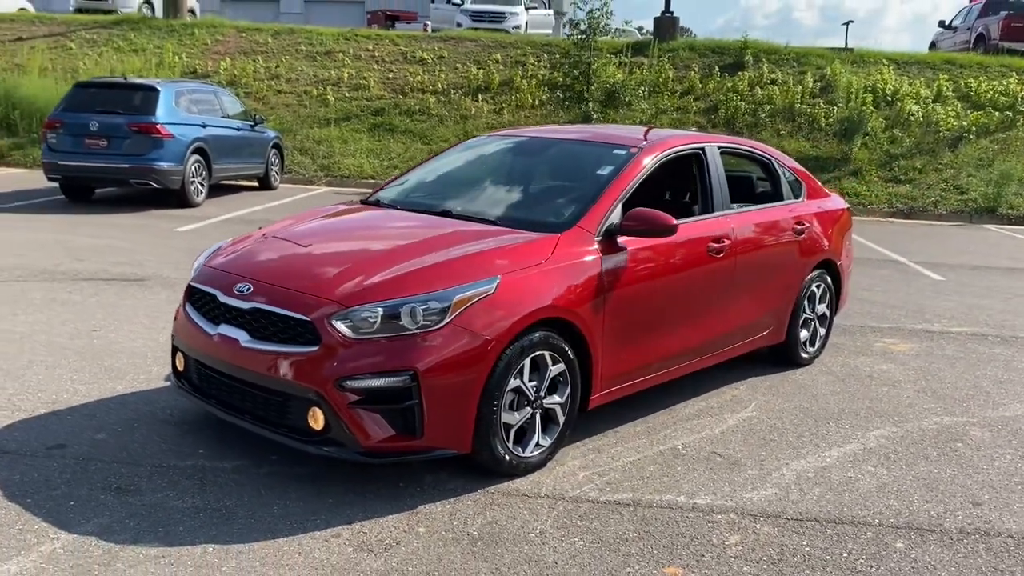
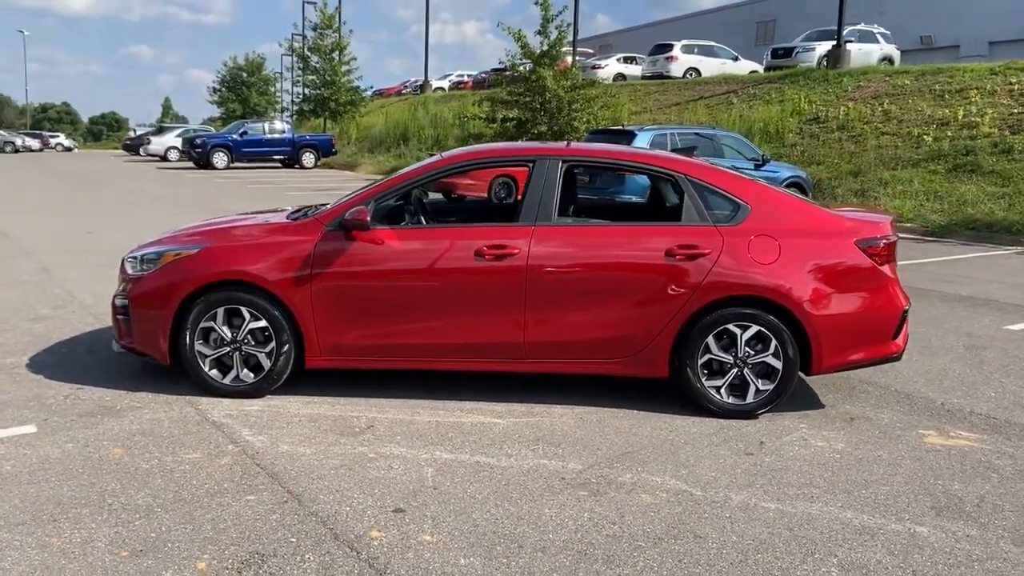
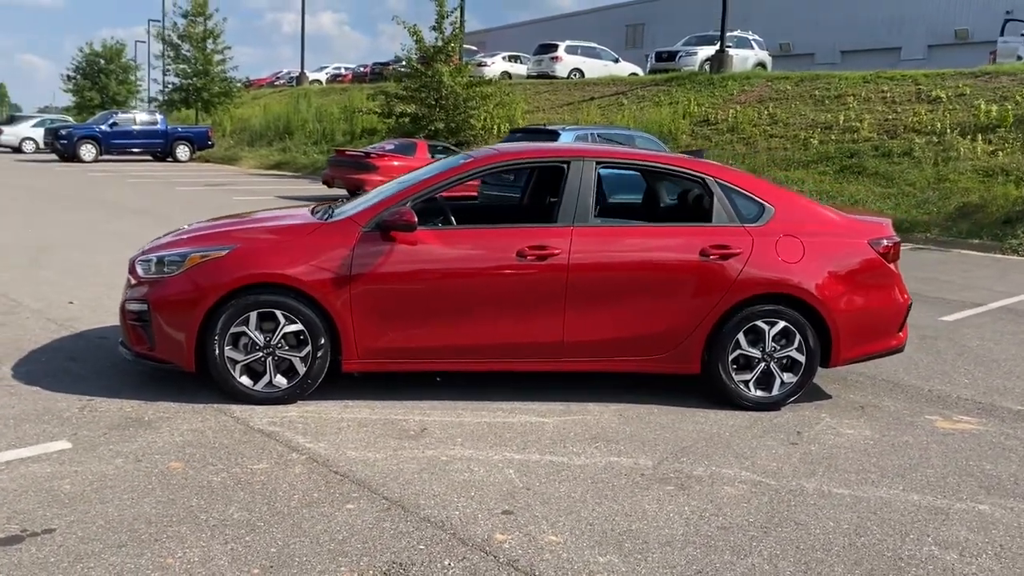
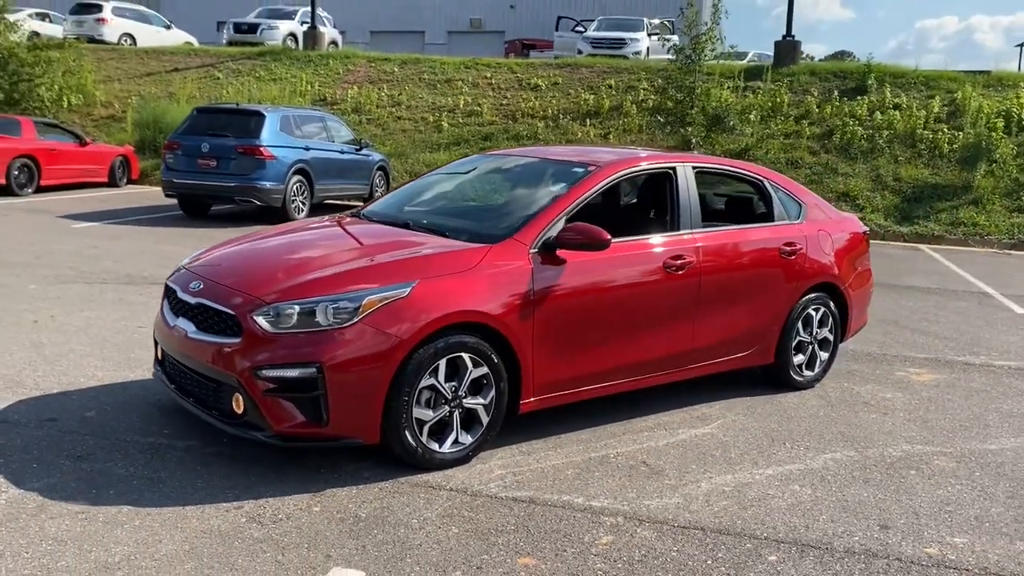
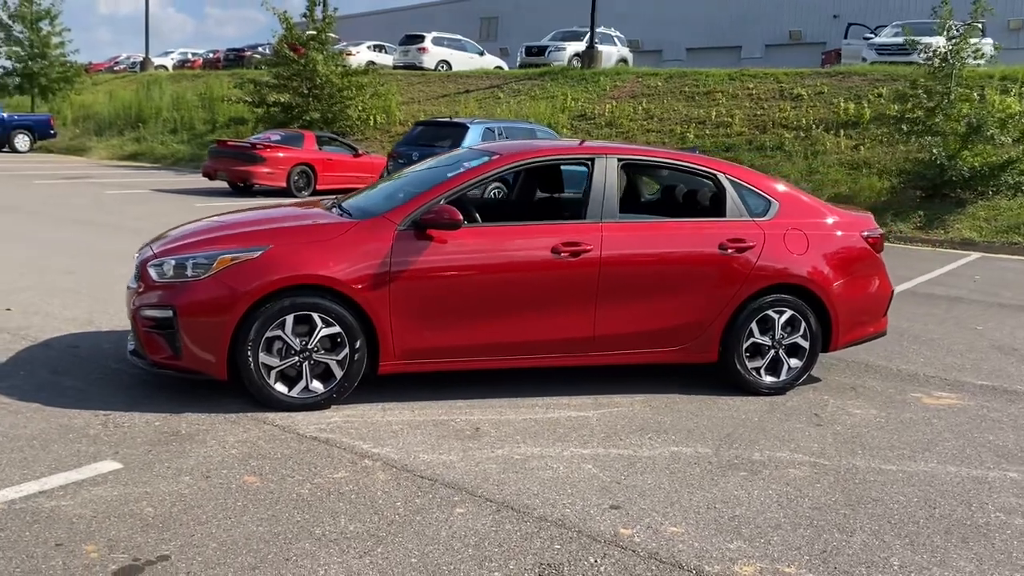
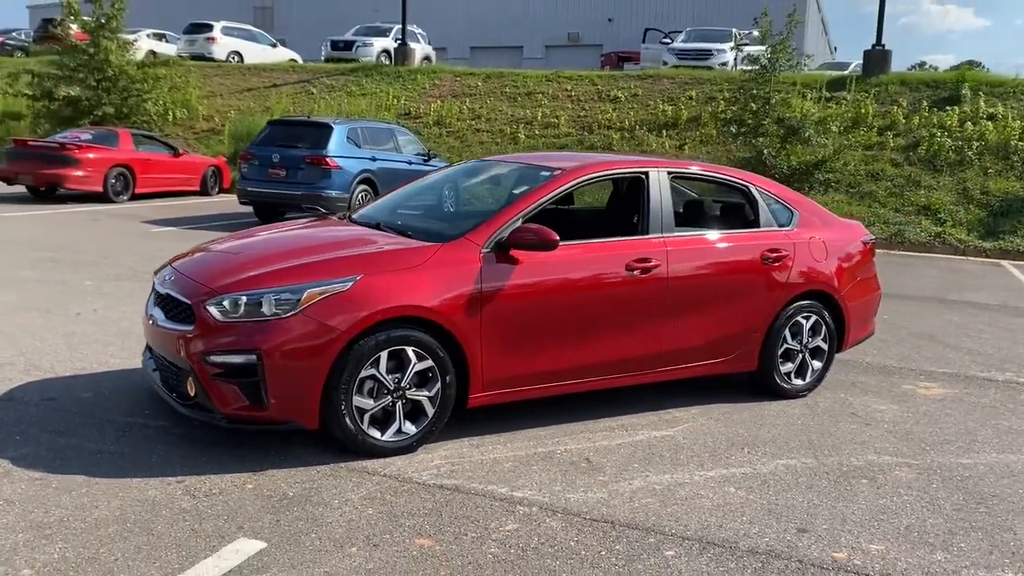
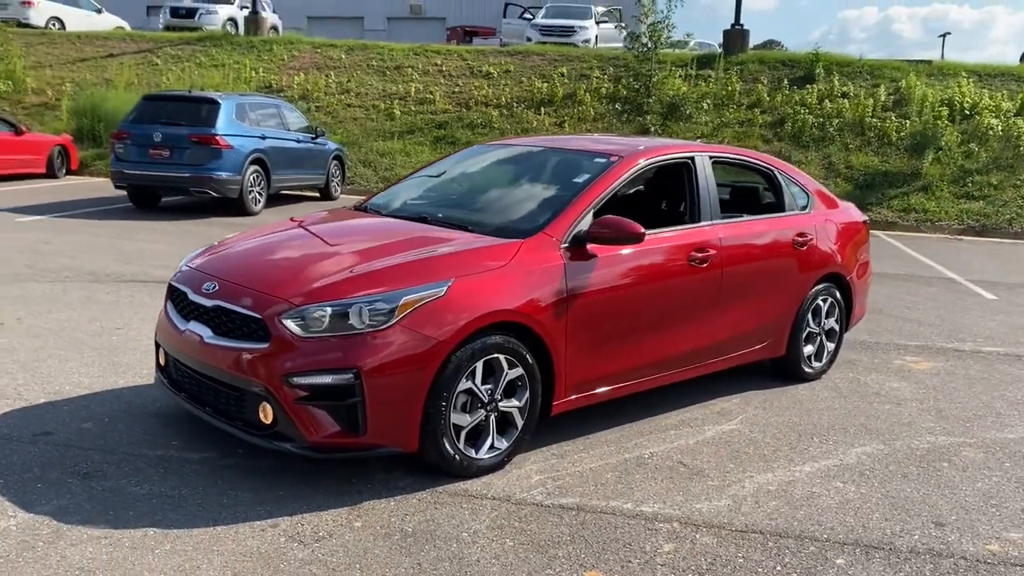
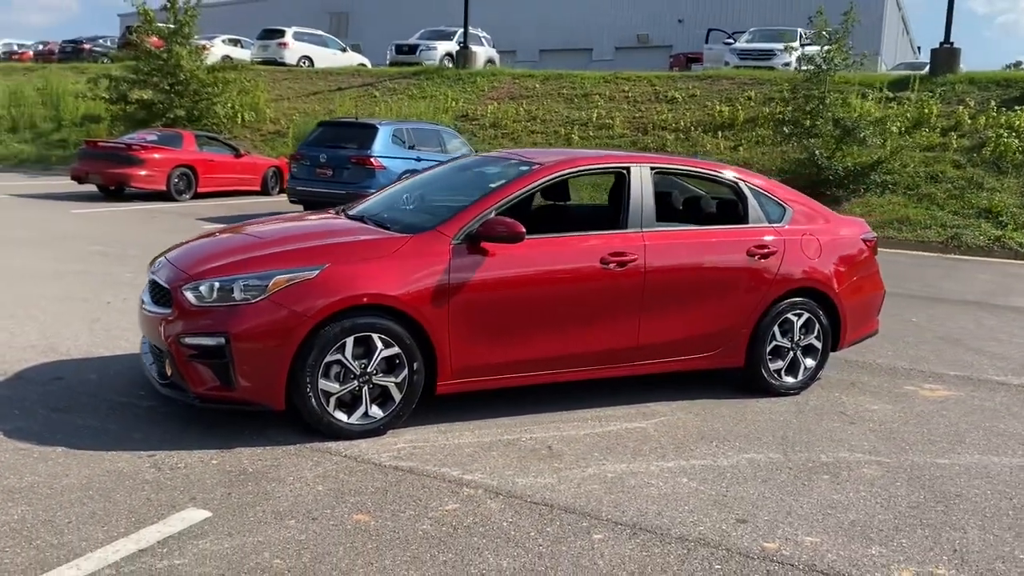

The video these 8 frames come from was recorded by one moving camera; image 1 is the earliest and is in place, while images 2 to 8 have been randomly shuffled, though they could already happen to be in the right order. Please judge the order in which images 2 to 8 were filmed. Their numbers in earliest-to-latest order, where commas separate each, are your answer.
7, 4, 6, 8, 5, 3, 2
